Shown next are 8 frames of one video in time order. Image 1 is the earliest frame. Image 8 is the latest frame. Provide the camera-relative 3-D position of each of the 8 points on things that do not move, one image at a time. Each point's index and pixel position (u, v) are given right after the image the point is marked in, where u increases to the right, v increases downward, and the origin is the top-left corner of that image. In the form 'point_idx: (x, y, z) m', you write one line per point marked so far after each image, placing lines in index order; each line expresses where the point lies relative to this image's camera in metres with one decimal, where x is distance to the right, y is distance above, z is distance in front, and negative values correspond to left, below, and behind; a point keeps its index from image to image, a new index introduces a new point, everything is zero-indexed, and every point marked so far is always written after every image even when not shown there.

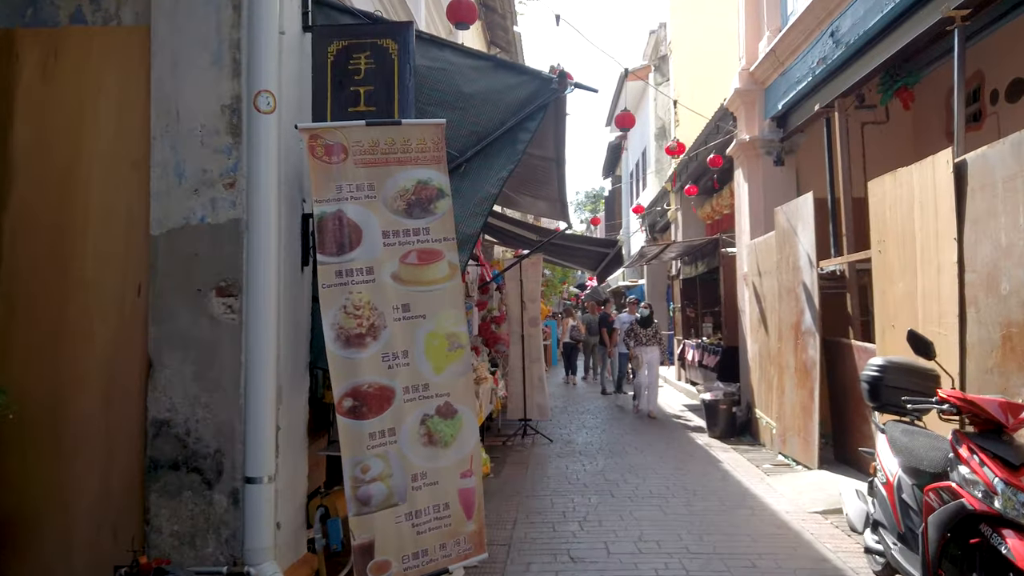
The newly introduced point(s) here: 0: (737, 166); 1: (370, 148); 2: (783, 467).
0: (+2.9, +1.6, +9.1) m
1: (-0.6, +0.6, +3.2) m
2: (+2.7, -1.8, +7.0) m
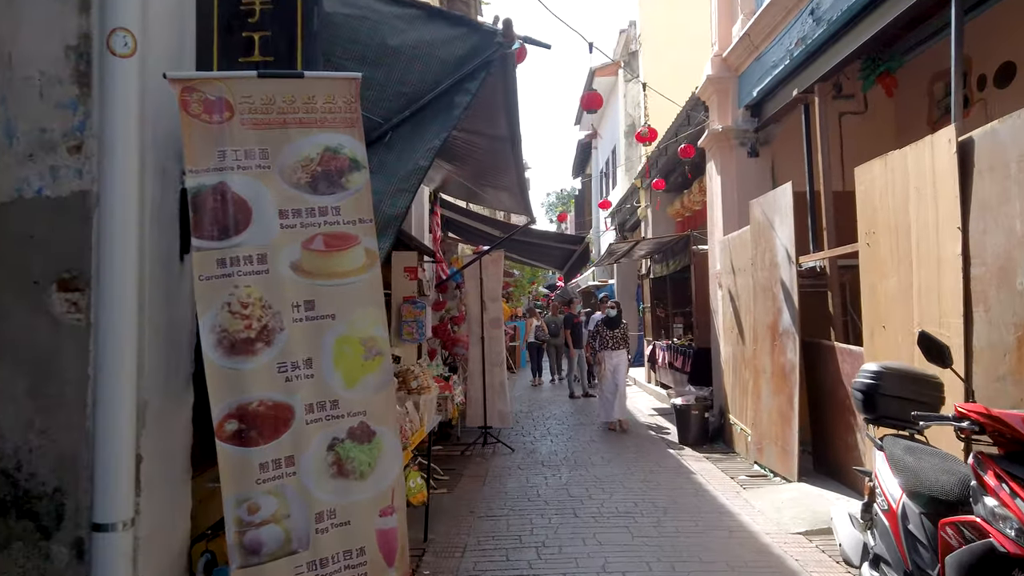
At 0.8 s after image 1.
0: (+2.4, +1.6, +8.6) m
1: (-0.9, +0.7, +2.5) m
2: (+2.3, -1.7, +6.5) m
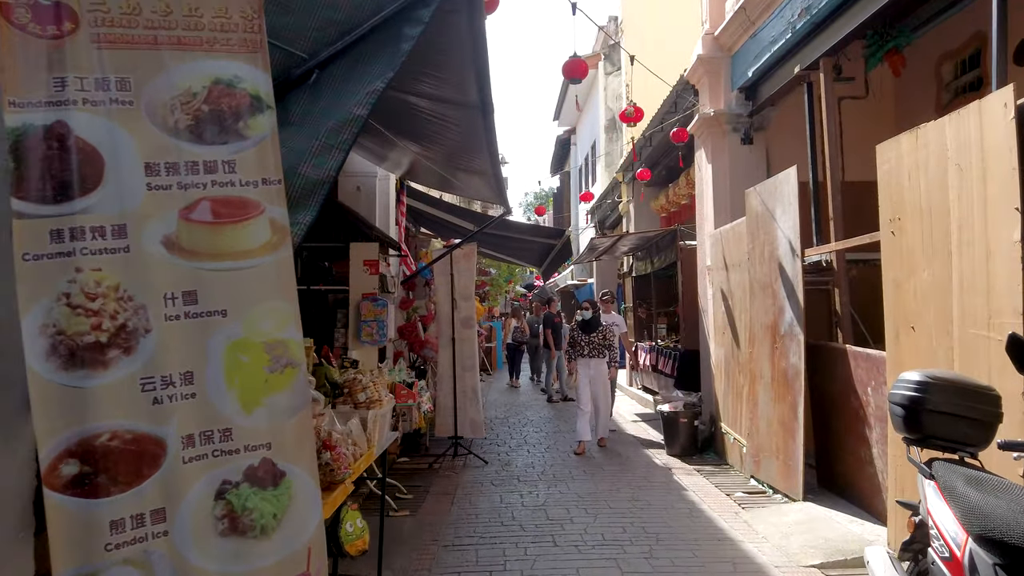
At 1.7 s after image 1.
0: (+2.1, +1.6, +8.0) m
1: (-1.0, +0.7, +1.8) m
2: (+2.0, -1.7, +5.8) m
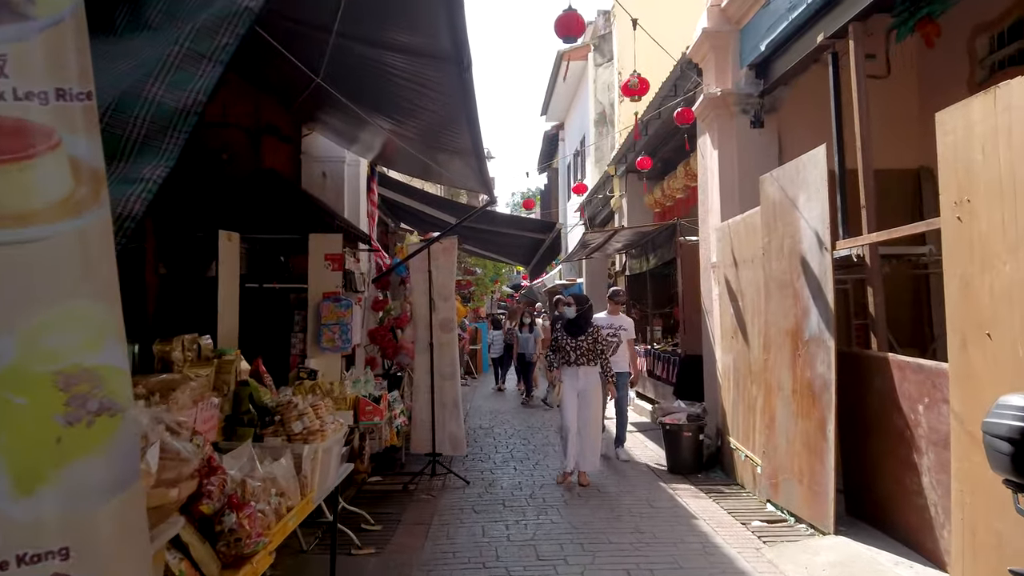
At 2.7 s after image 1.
0: (+1.9, +1.6, +7.3) m
1: (-1.0, +0.7, +1.0) m
2: (+1.9, -1.7, +5.1) m
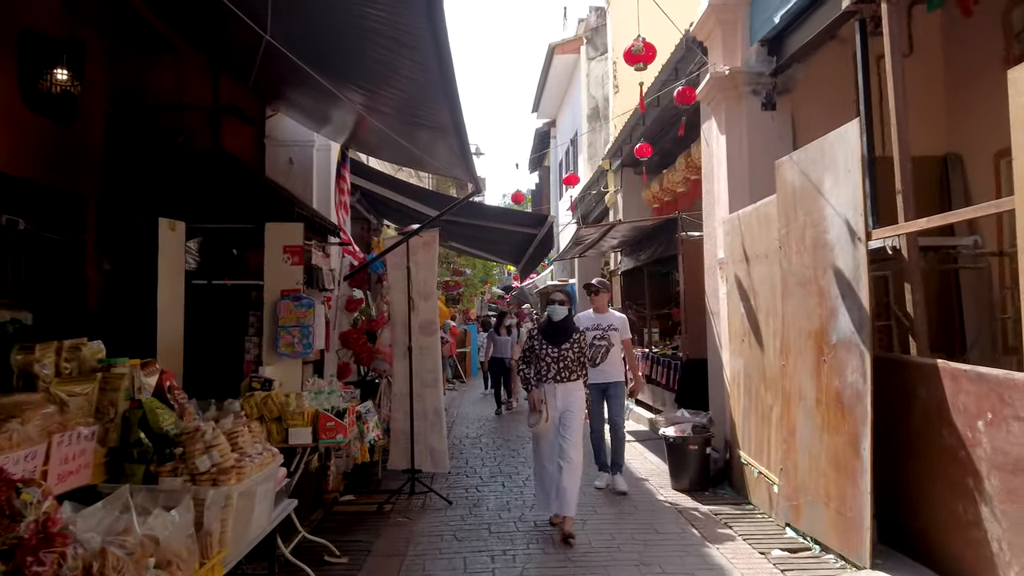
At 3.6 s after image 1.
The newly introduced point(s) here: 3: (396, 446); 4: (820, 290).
0: (+1.8, +1.6, +6.6) m
1: (-1.1, +0.7, +0.3) m
2: (+1.8, -1.7, +4.5) m
3: (-1.0, -1.4, +6.1) m
4: (+2.0, 0.0, +4.6) m
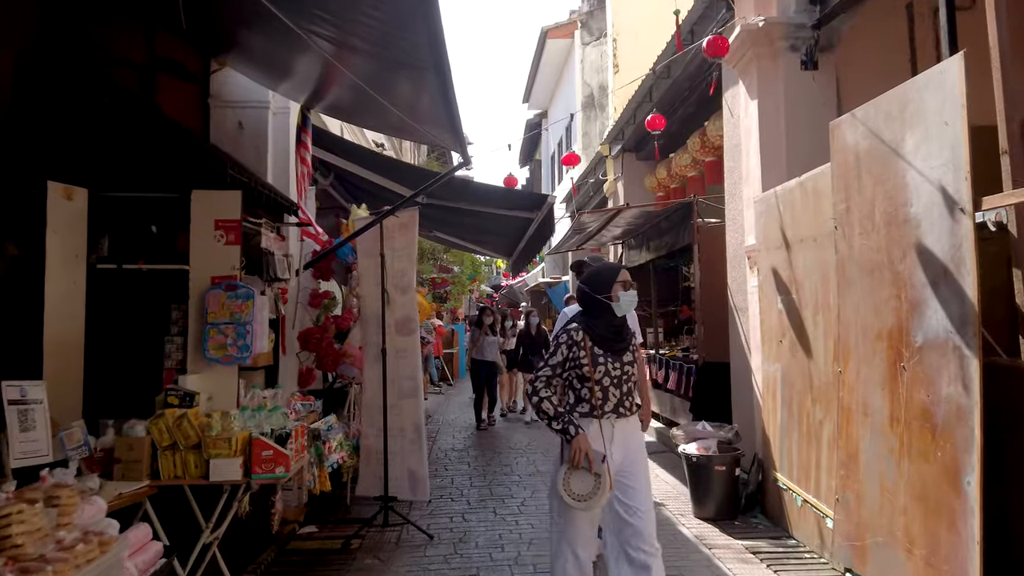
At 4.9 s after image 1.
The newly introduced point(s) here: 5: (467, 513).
0: (+1.8, +1.7, +5.7) m
1: (-1.0, +0.8, -0.7) m
2: (+1.8, -1.6, +3.5) m
3: (-1.0, -1.3, +5.1) m
4: (+2.0, +0.1, +3.6) m
5: (-0.3, -1.7, +5.3) m
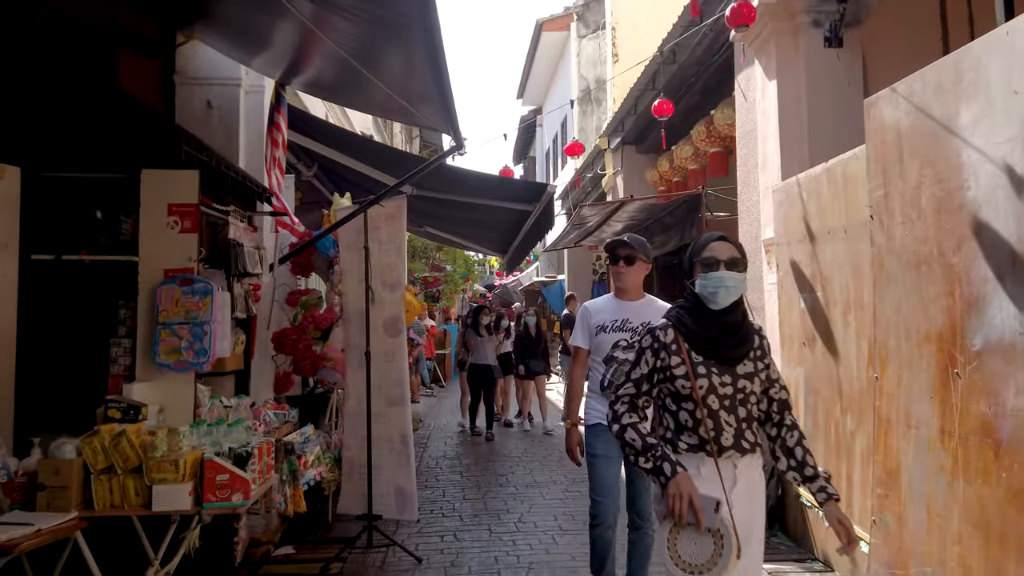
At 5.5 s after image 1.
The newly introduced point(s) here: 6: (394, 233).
0: (+1.8, +1.7, +5.2) m
1: (-1.0, +0.8, -1.1) m
2: (+1.8, -1.6, +3.1) m
3: (-1.1, -1.3, +4.6) m
4: (+2.0, +0.1, +3.2) m
5: (-0.4, -1.7, +4.8) m
6: (-0.8, +0.4, +4.6) m
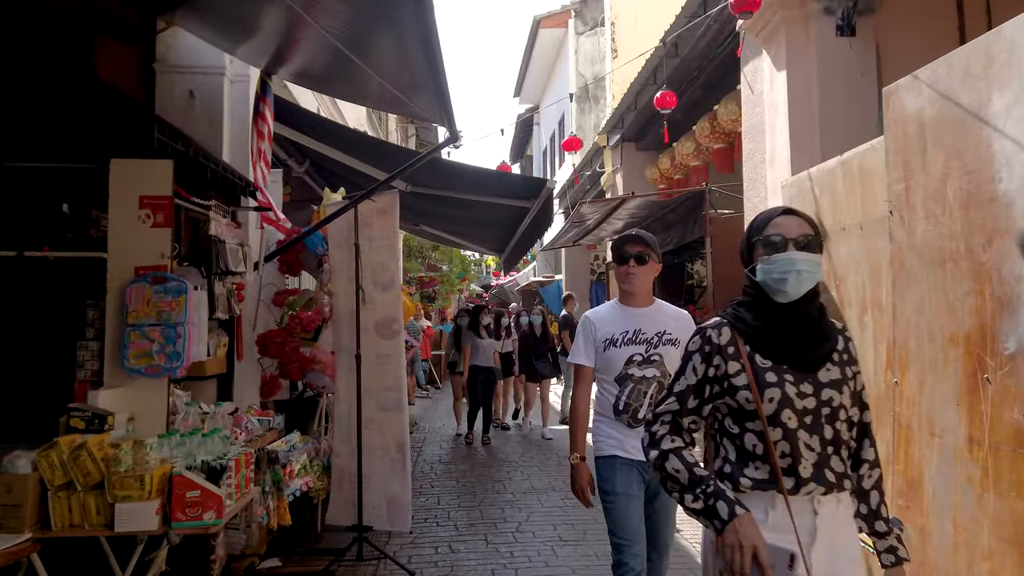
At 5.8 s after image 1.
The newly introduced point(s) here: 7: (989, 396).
0: (+1.7, +1.7, +5.0) m
1: (-1.0, +0.8, -1.3) m
2: (+1.8, -1.6, +2.9) m
3: (-1.1, -1.3, +4.4) m
4: (+2.0, +0.1, +3.0) m
5: (-0.4, -1.7, +4.6) m
6: (-0.8, +0.4, +4.4) m
7: (+1.9, -0.4, +2.9) m
